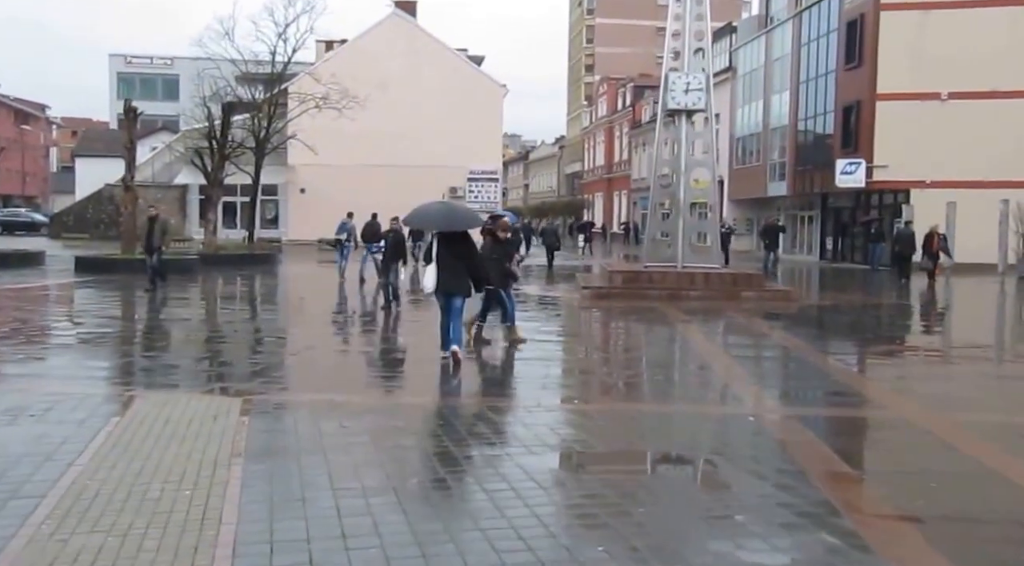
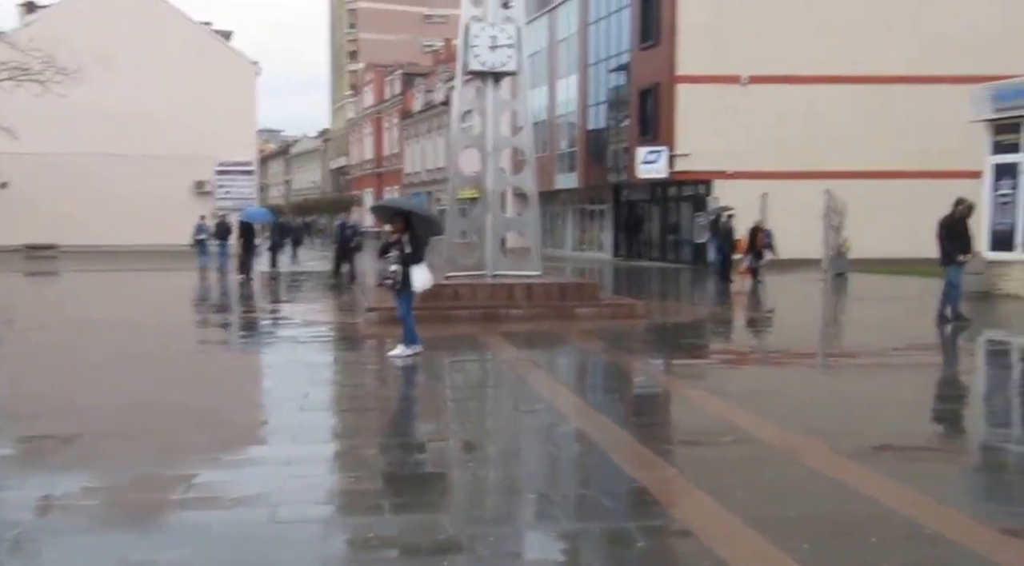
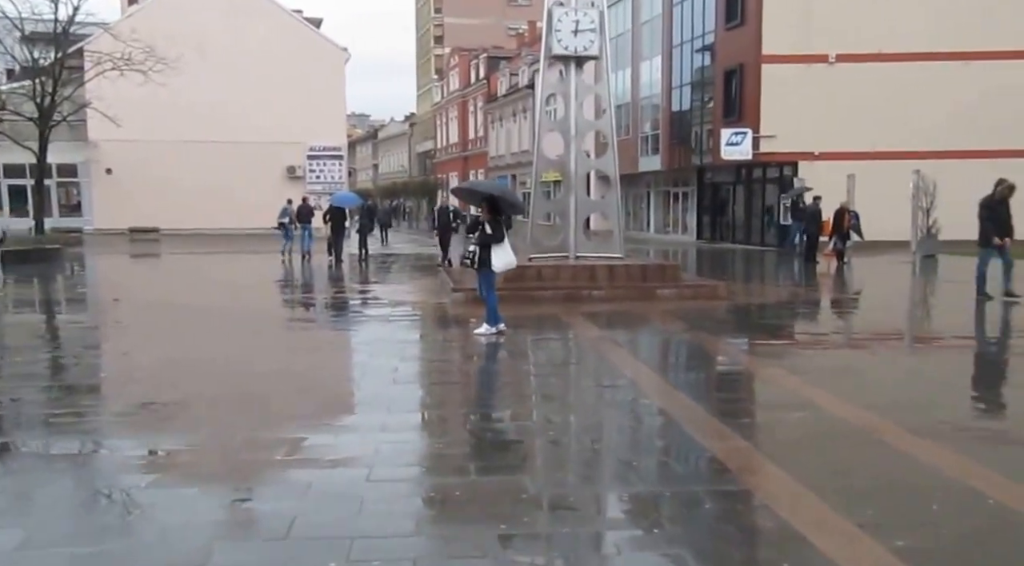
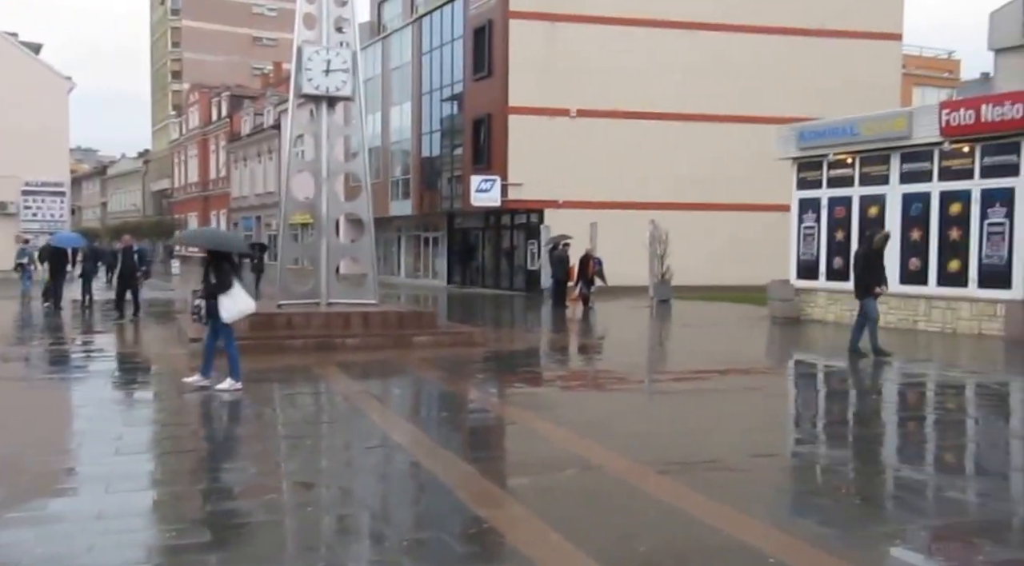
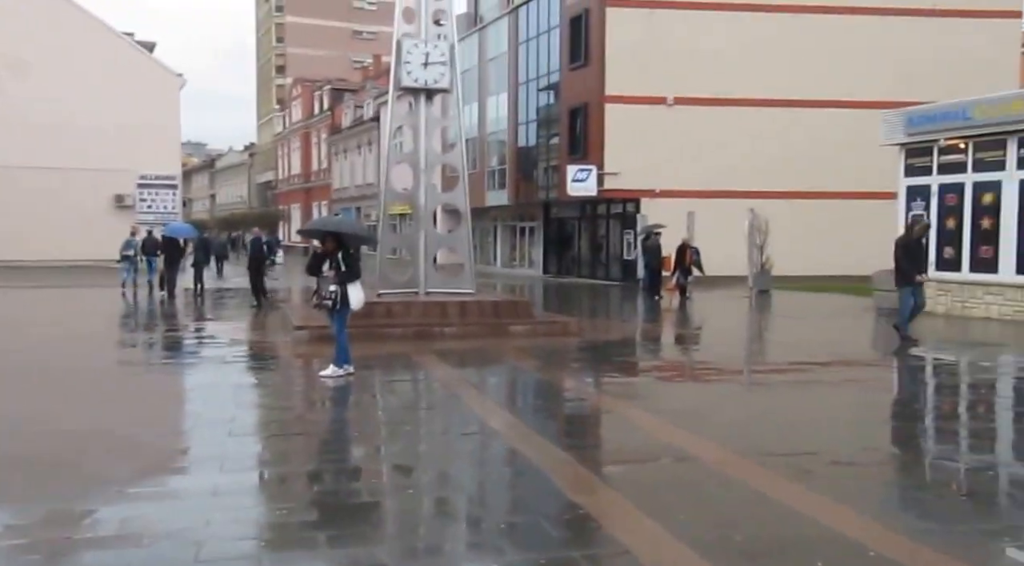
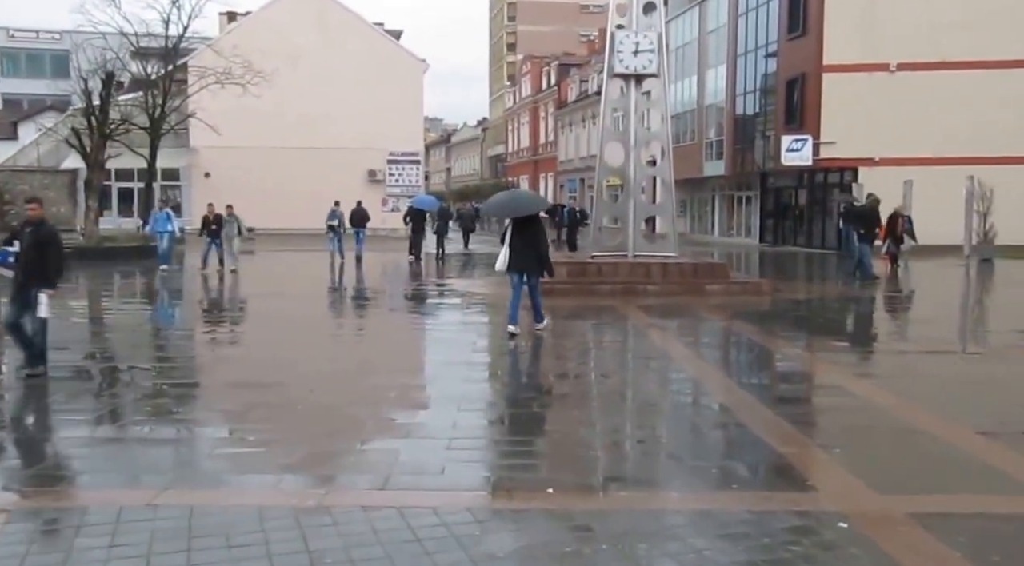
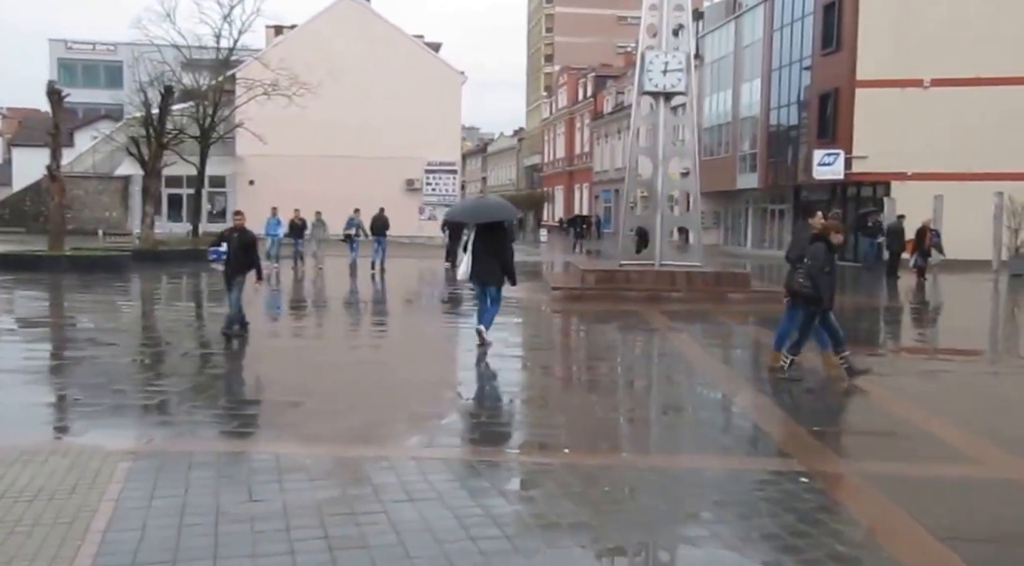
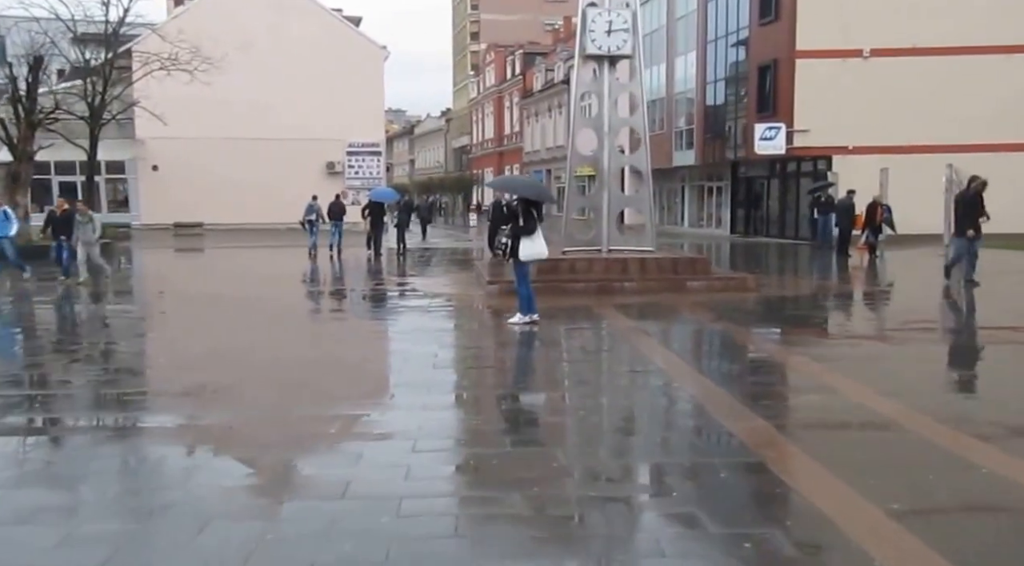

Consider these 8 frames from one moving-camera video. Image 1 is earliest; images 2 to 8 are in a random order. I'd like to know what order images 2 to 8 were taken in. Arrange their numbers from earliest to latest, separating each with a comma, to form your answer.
7, 6, 8, 3, 2, 5, 4
